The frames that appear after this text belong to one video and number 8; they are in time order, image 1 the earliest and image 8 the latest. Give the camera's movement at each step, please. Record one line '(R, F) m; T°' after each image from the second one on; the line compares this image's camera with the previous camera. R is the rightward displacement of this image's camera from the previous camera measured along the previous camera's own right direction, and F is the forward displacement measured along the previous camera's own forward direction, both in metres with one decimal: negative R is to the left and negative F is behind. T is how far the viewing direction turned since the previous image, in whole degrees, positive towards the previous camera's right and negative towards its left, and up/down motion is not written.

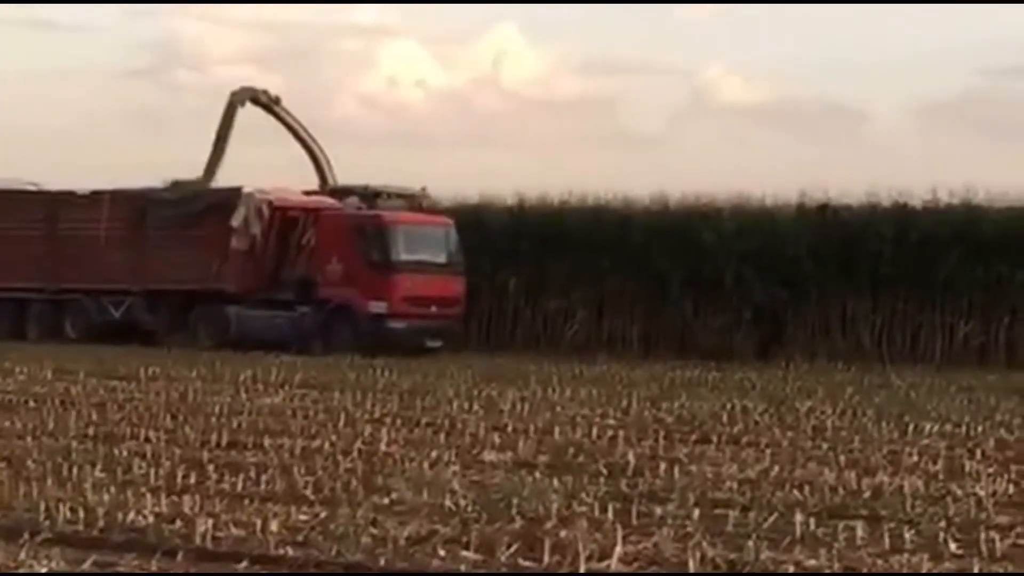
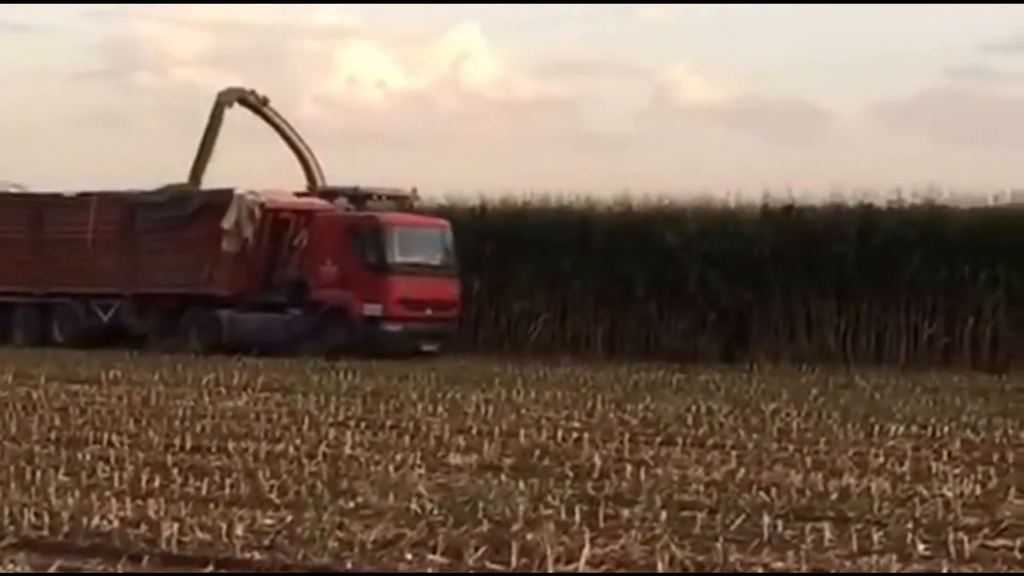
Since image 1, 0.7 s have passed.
(+0.7, 0.0) m; -2°
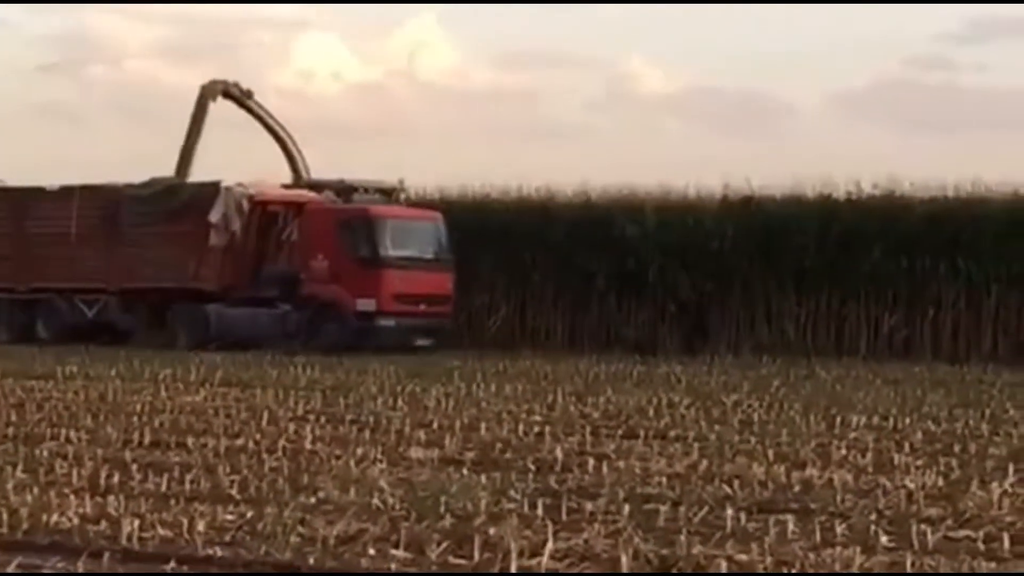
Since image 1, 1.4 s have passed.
(-0.1, +0.1) m; +1°
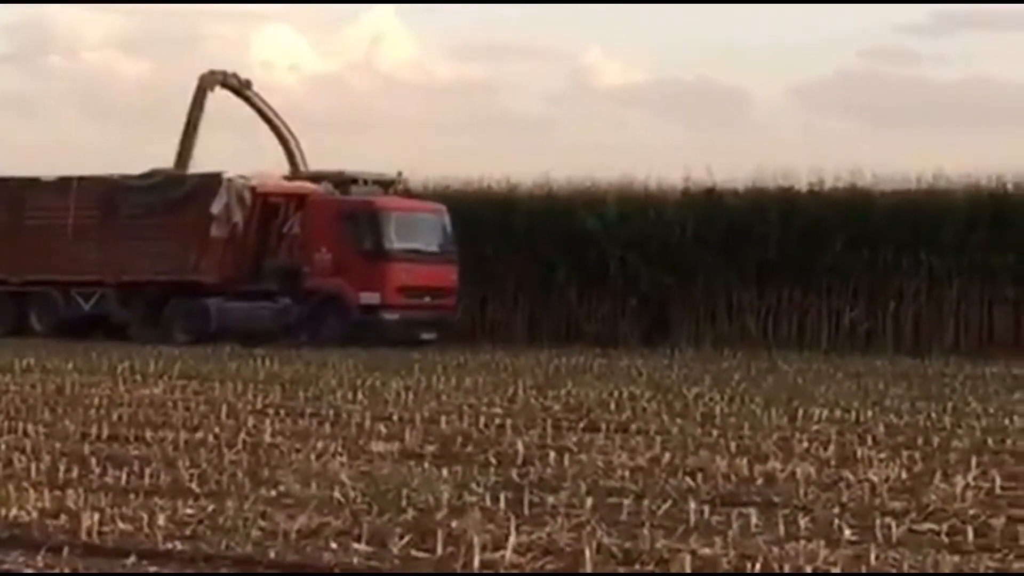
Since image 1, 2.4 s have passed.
(-0.2, +0.1) m; +2°
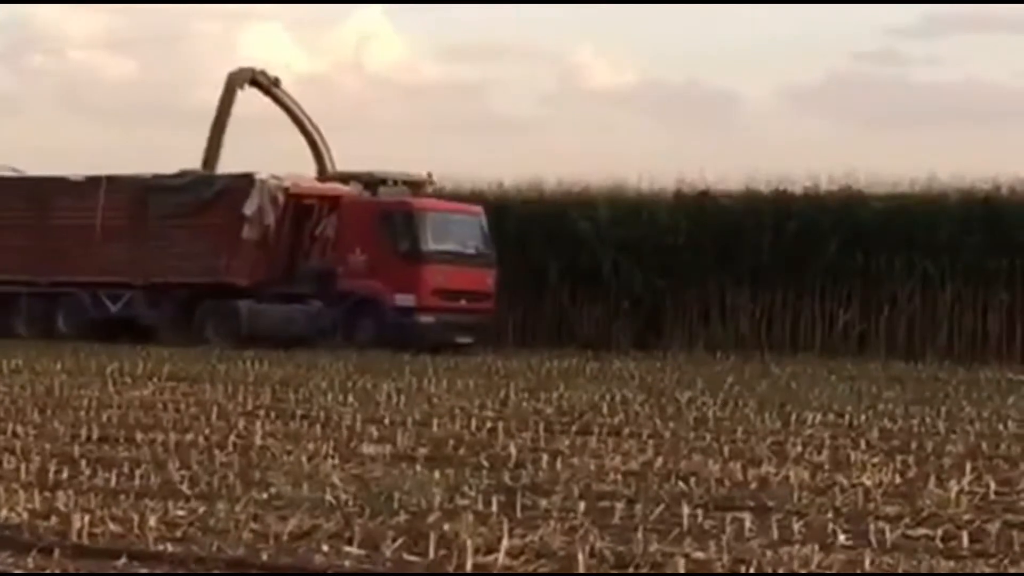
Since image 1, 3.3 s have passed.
(-0.1, +0.1) m; +1°
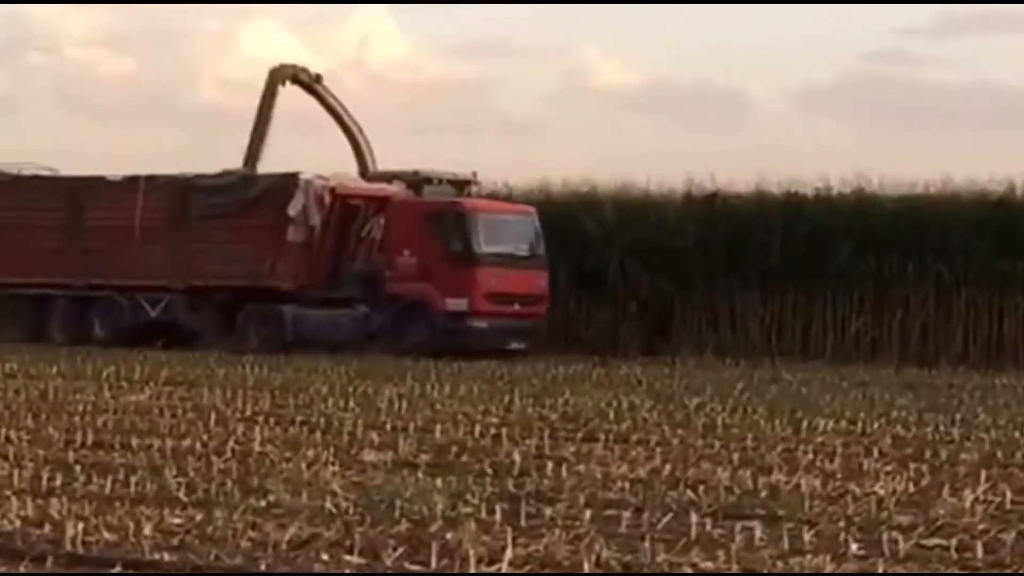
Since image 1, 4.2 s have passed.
(0.0, +0.4) m; 0°
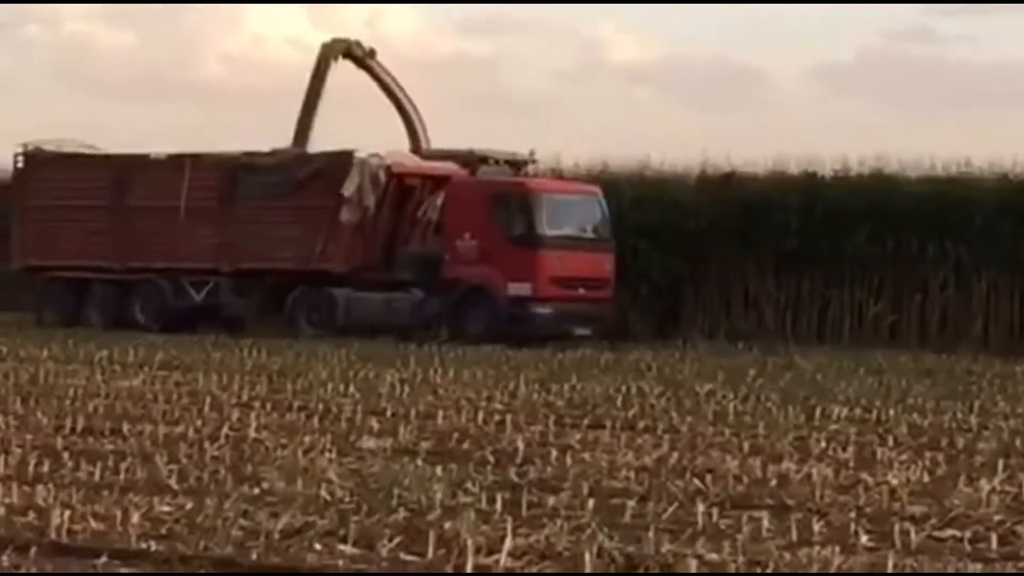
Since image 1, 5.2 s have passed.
(+0.5, +0.4) m; -2°
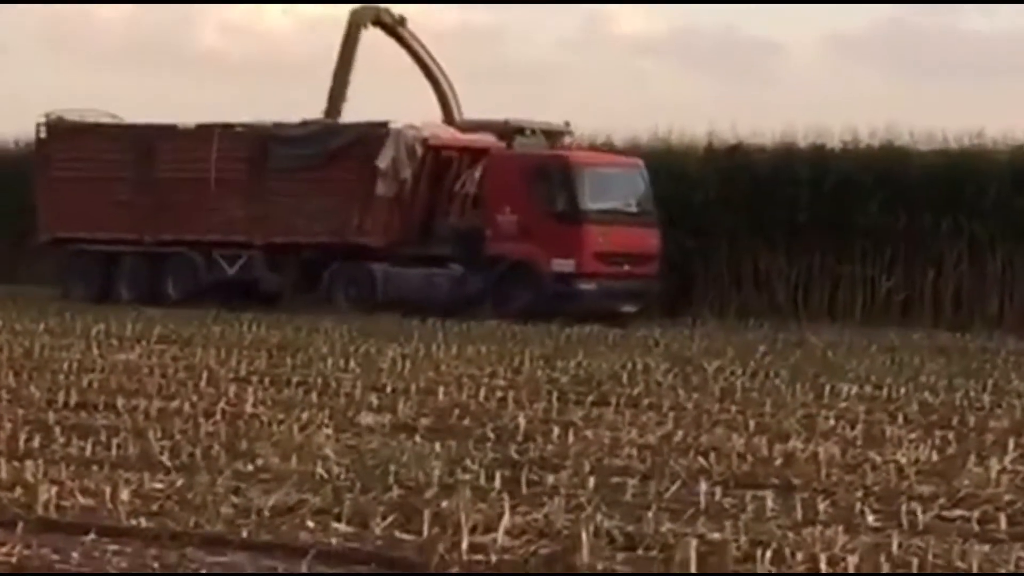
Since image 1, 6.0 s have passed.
(+0.5, +0.3) m; -2°
